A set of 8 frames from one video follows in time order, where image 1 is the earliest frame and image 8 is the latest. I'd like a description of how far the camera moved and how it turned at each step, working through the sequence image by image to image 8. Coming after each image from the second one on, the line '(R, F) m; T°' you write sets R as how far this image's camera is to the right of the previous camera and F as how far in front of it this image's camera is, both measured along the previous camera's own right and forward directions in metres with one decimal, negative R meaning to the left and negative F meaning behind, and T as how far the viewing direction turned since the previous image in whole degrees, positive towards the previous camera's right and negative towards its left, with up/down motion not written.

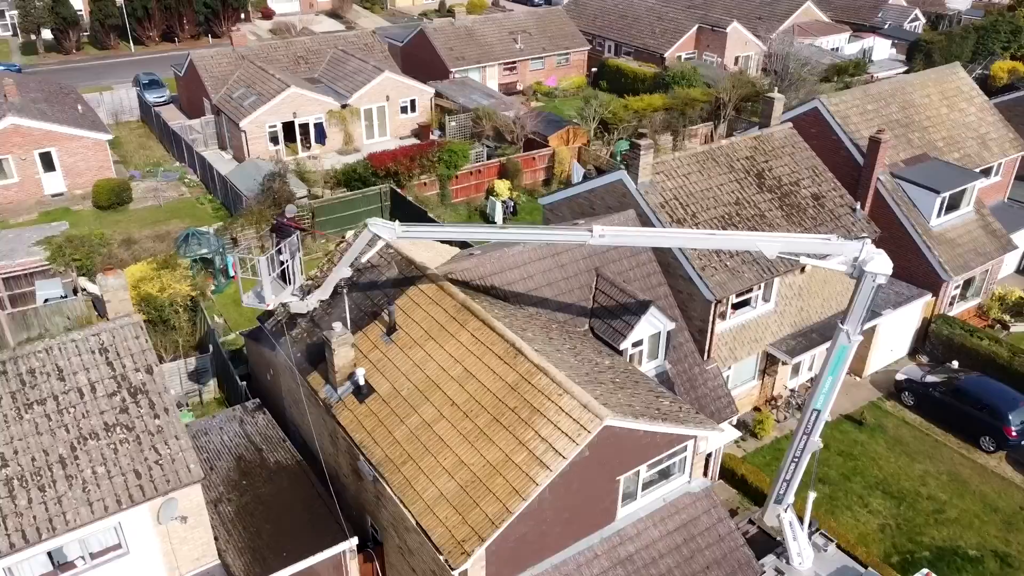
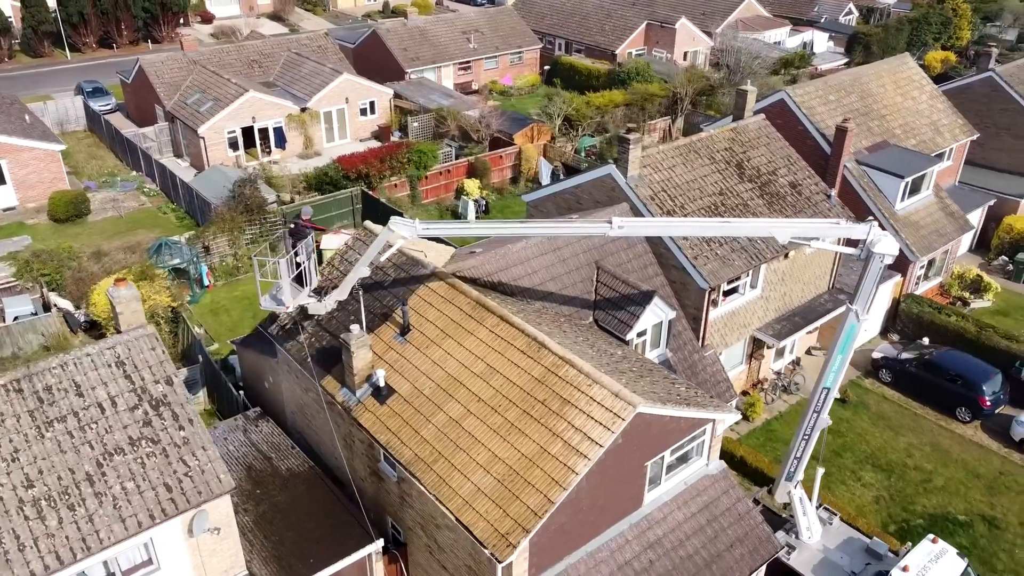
(-1.5, -0.1) m; +4°
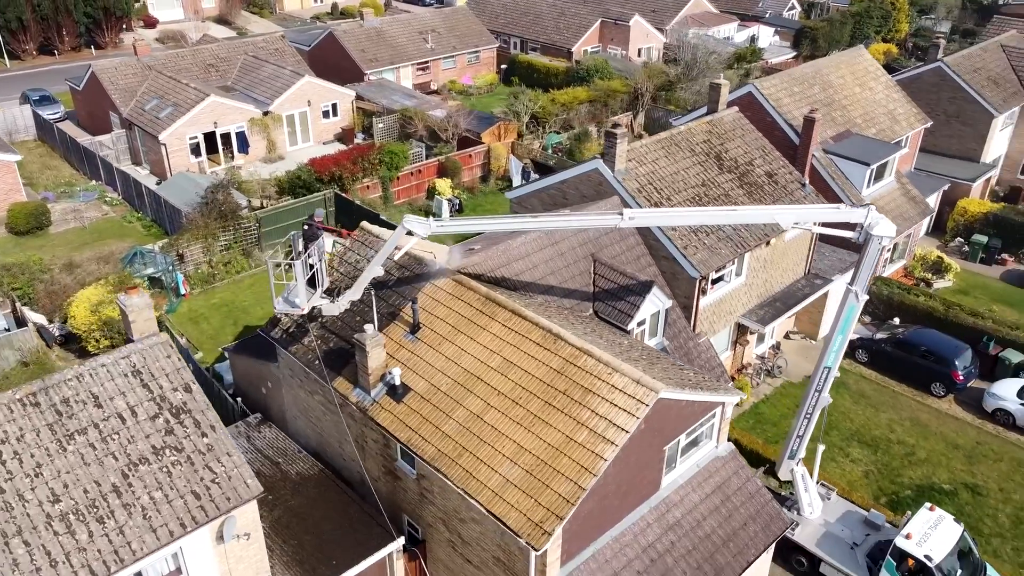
(-1.3, -0.2) m; +4°
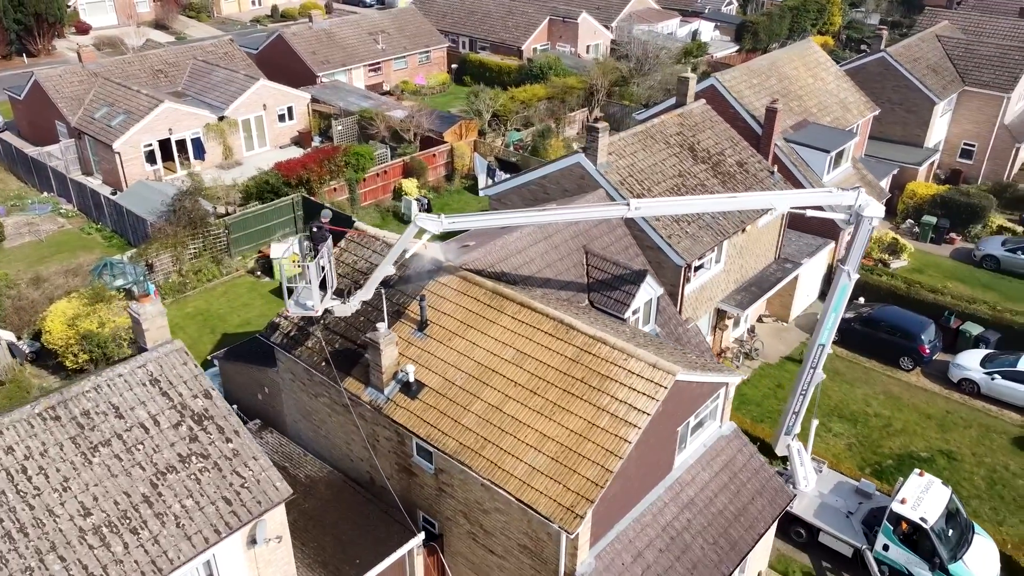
(-1.4, -0.2) m; +4°
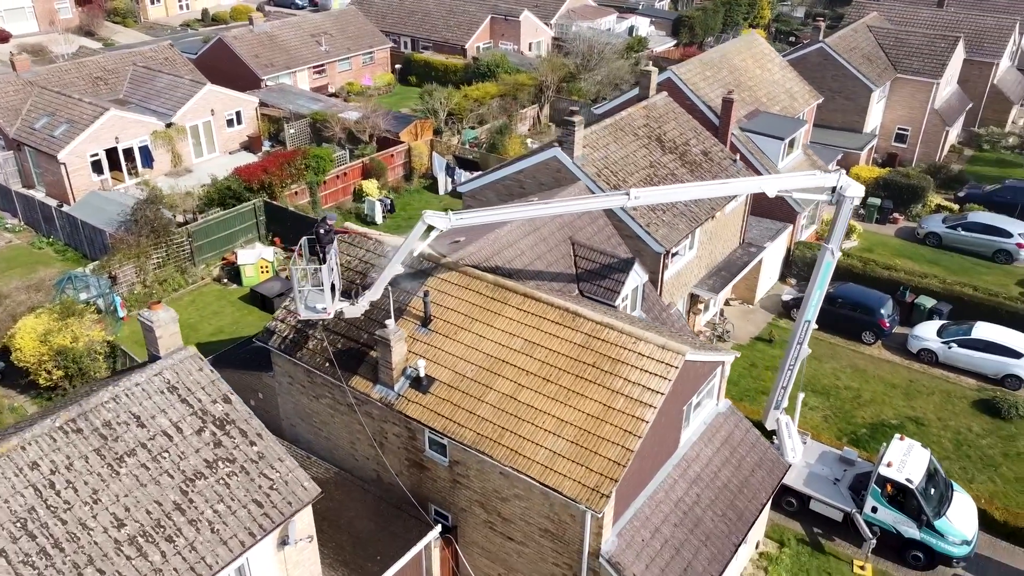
(-1.5, -0.3) m; +5°
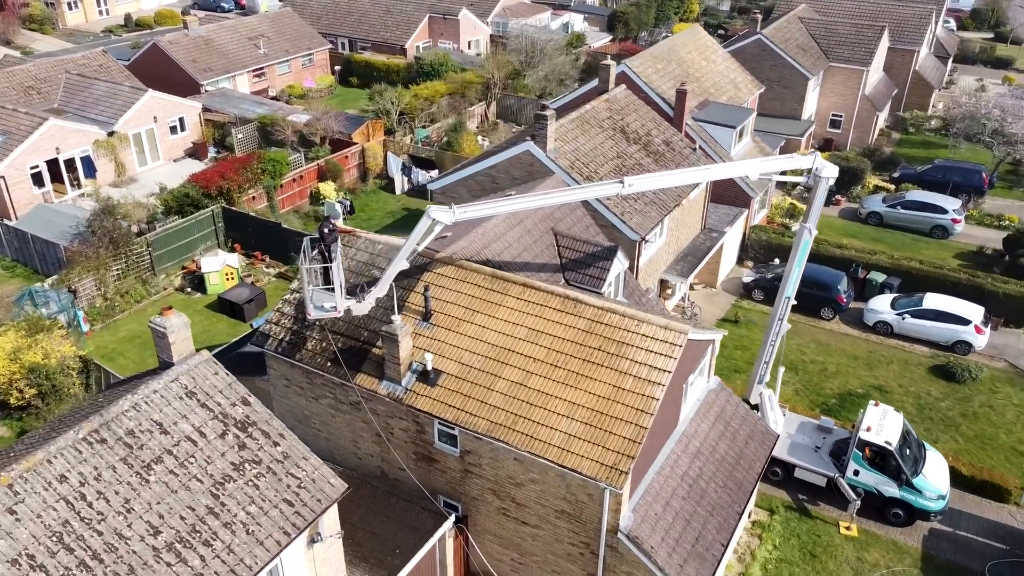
(-1.5, -0.3) m; +5°
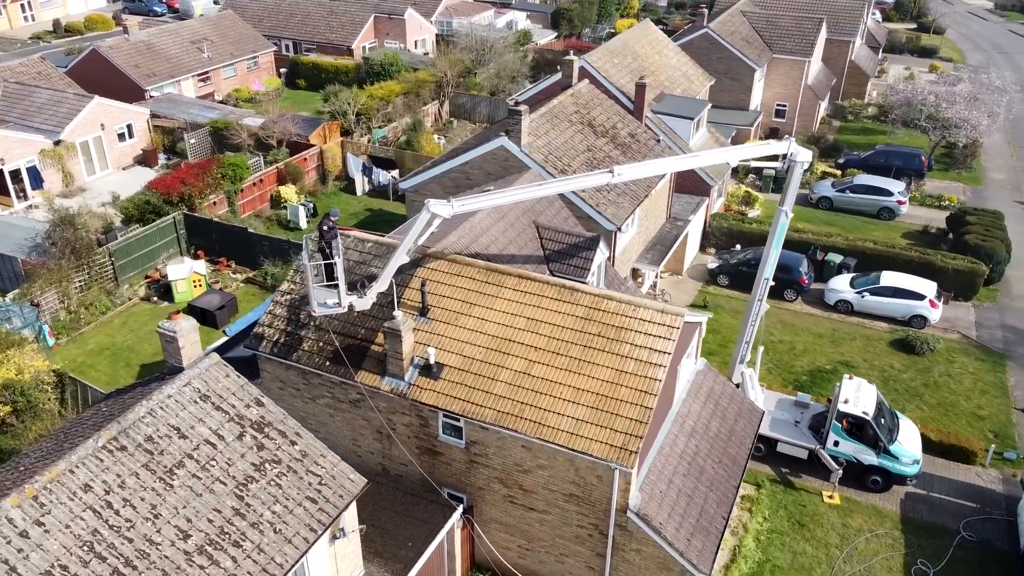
(-1.2, -0.3) m; +4°
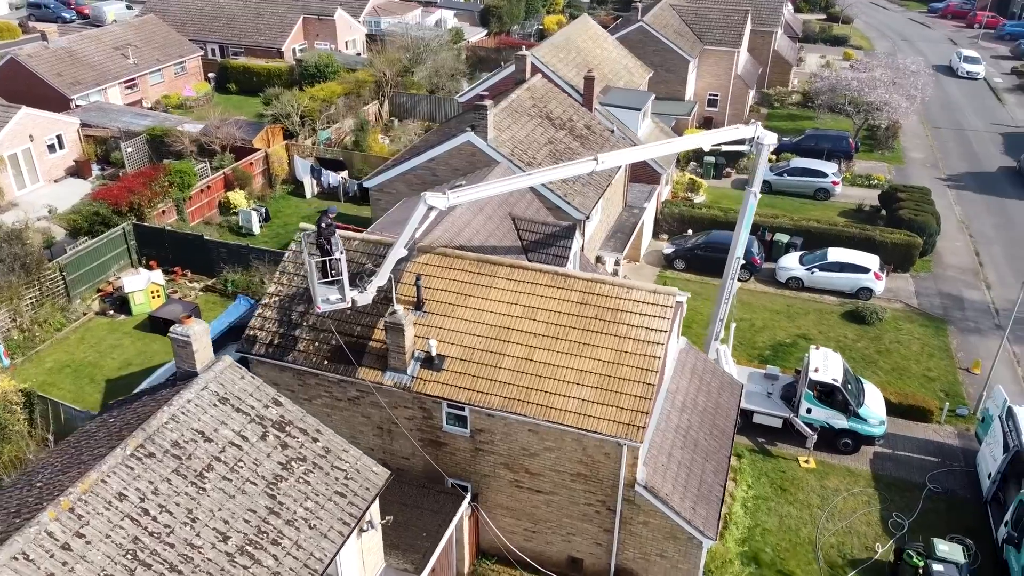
(-1.5, -0.3) m; +5°
